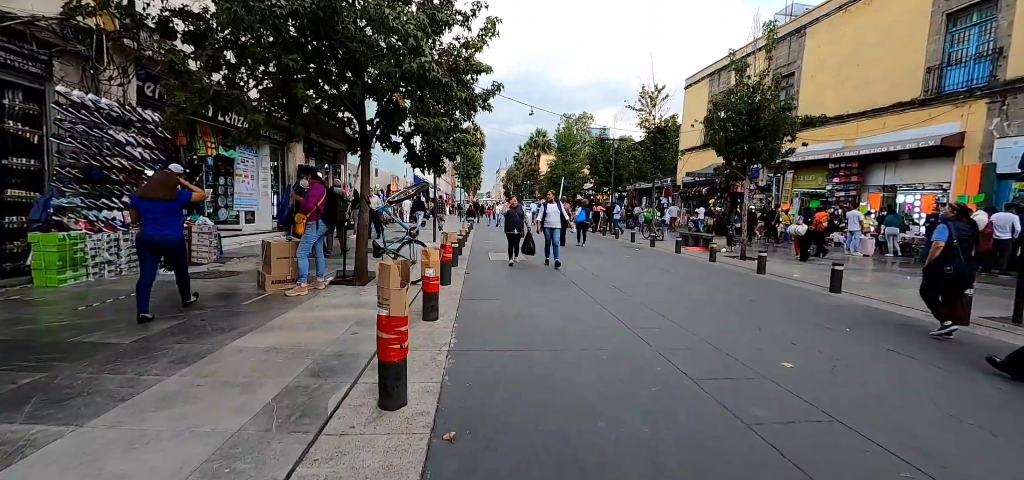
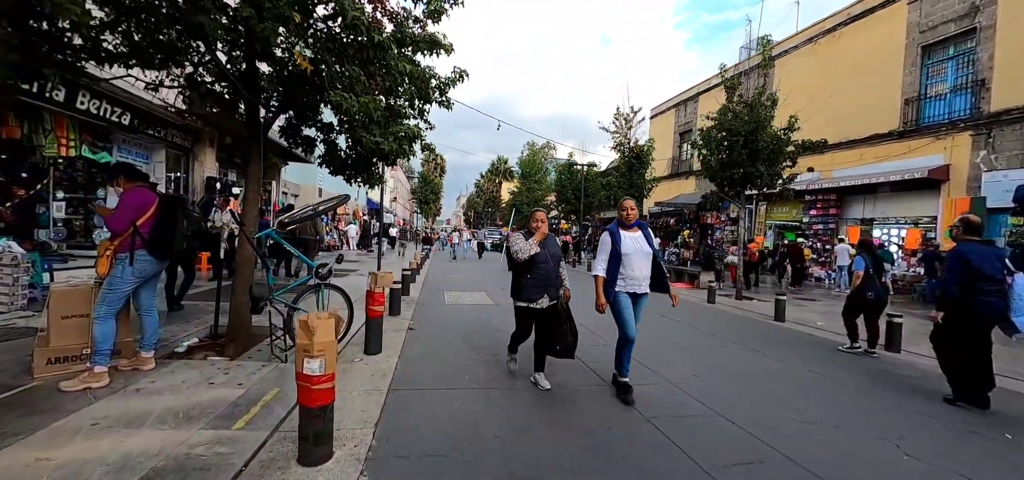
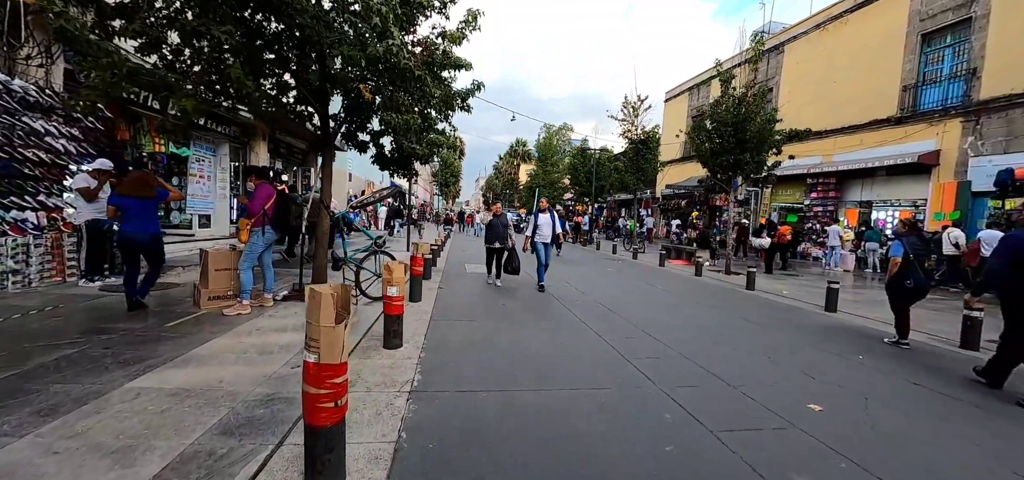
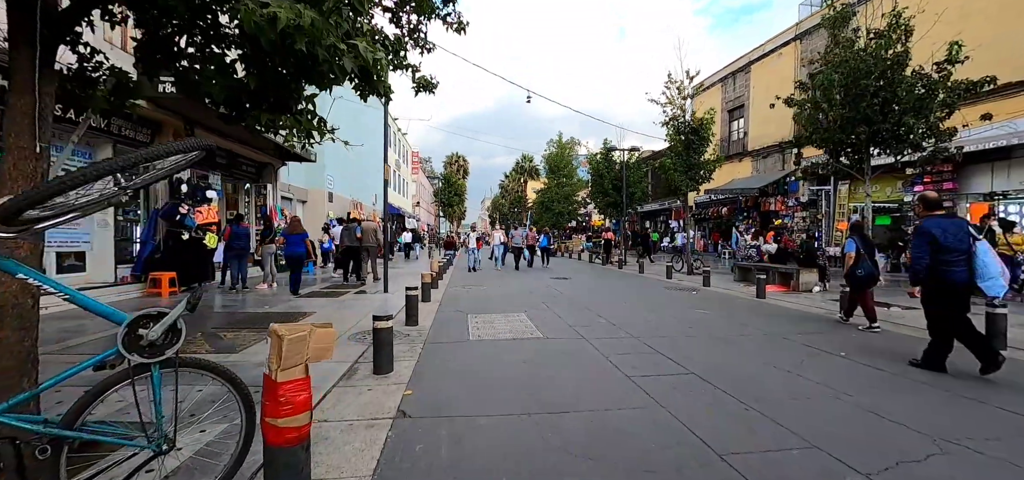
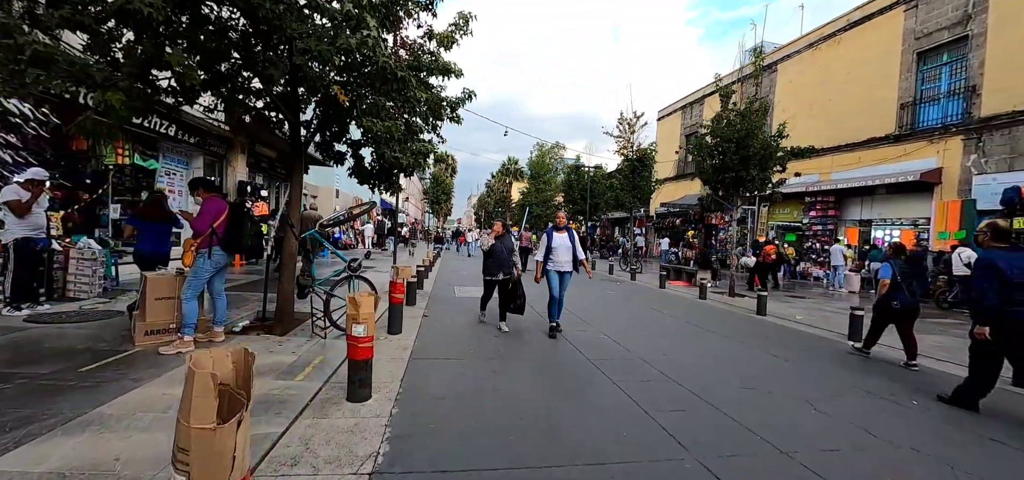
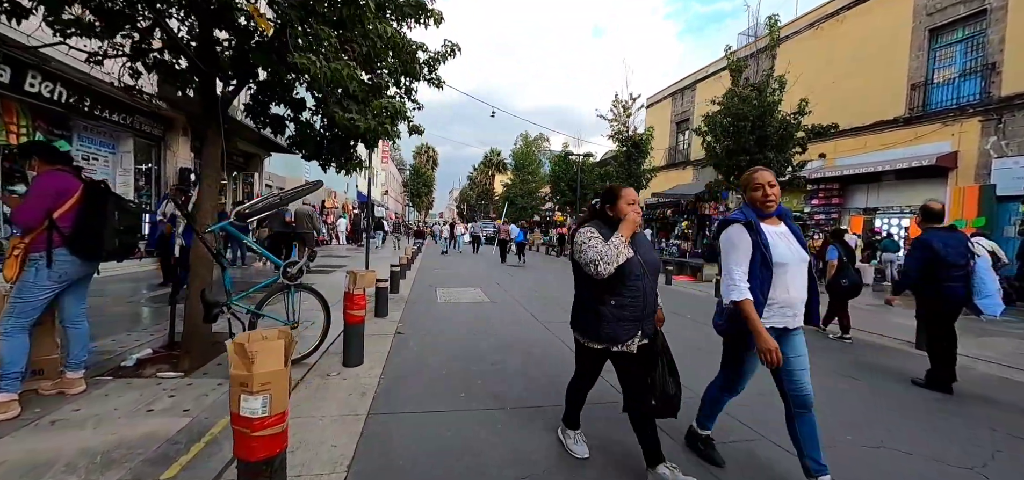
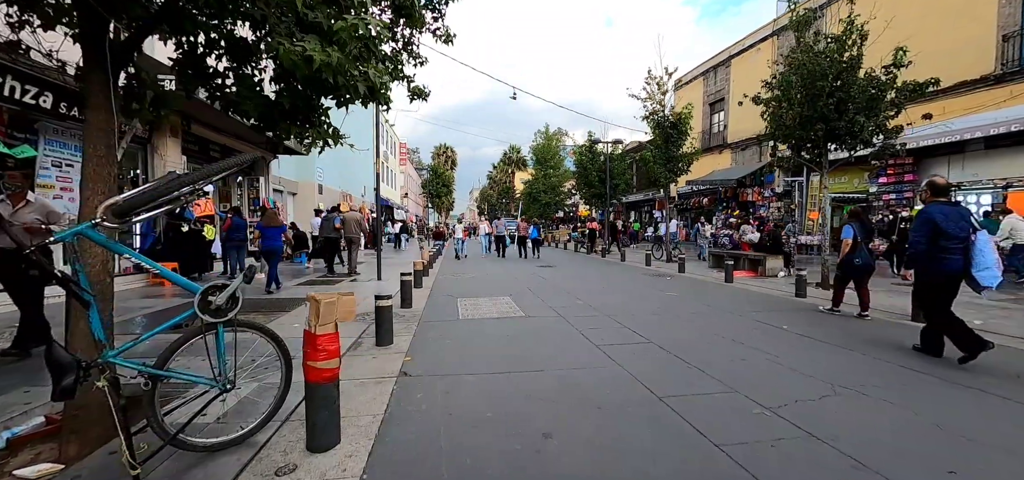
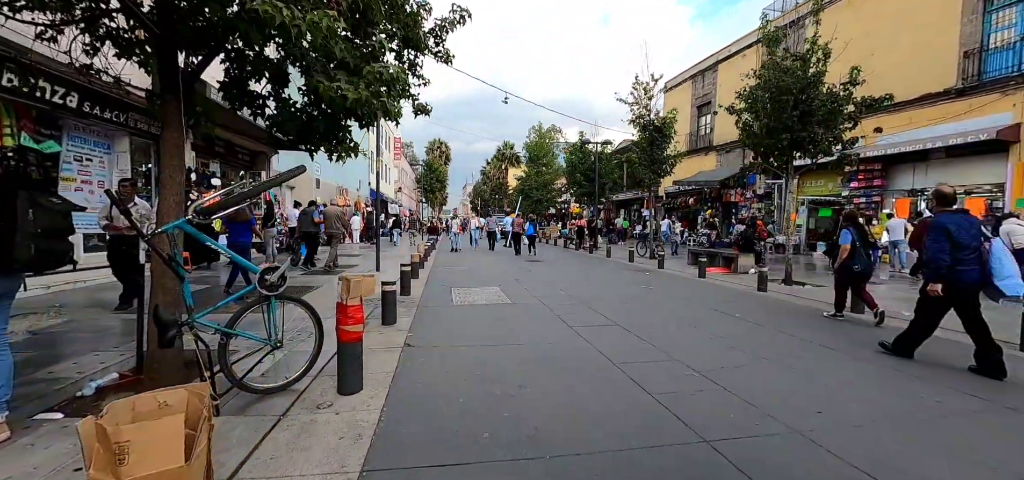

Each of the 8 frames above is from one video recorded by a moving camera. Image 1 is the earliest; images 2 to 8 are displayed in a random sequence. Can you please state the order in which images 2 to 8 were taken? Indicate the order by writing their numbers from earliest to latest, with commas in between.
3, 5, 2, 6, 8, 7, 4
